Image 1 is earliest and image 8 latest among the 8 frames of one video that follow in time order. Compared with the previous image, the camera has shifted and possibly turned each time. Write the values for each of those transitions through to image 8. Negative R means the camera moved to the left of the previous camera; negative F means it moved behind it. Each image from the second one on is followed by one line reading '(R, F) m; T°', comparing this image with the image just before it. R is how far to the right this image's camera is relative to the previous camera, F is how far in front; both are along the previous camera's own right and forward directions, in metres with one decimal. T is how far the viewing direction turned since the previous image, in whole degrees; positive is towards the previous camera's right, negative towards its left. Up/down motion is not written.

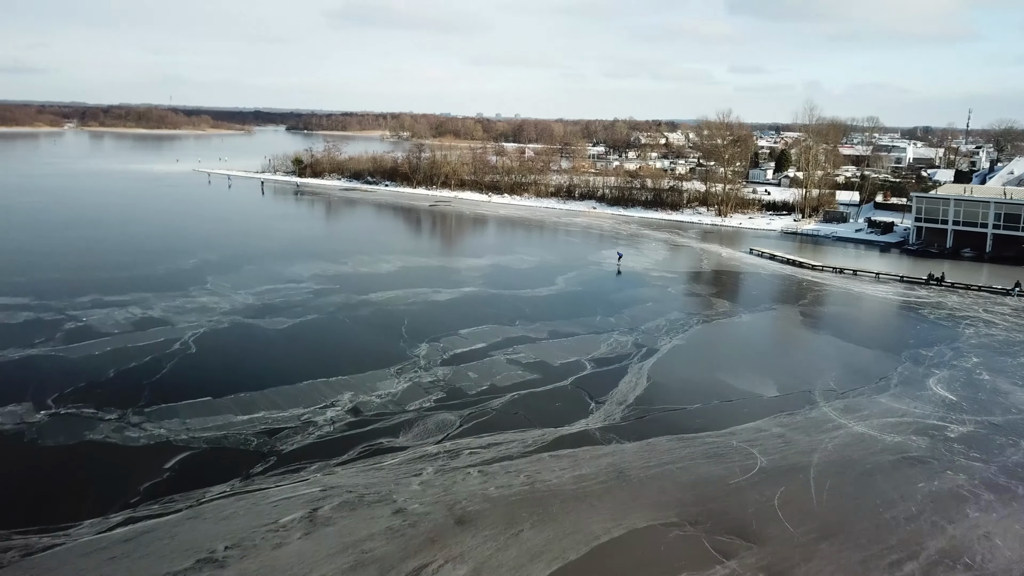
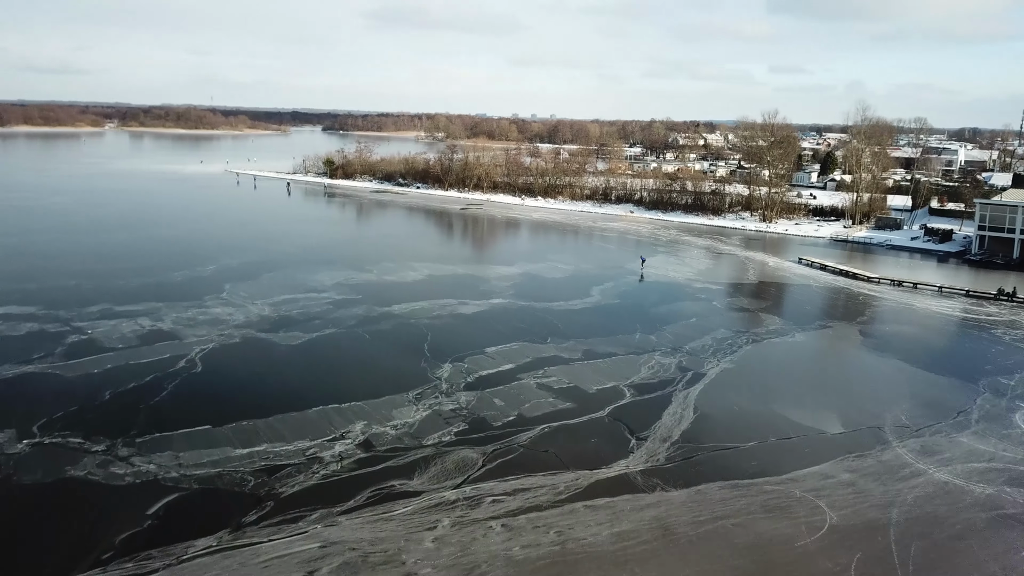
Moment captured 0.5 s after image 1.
(0.0, +1.0) m; -2°
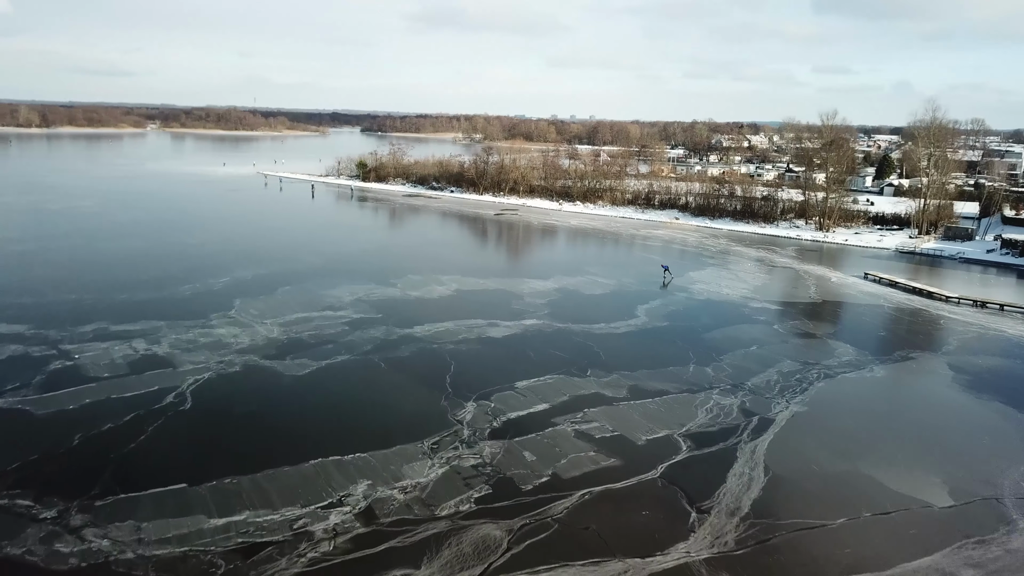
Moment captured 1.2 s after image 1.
(0.0, +1.5) m; -3°
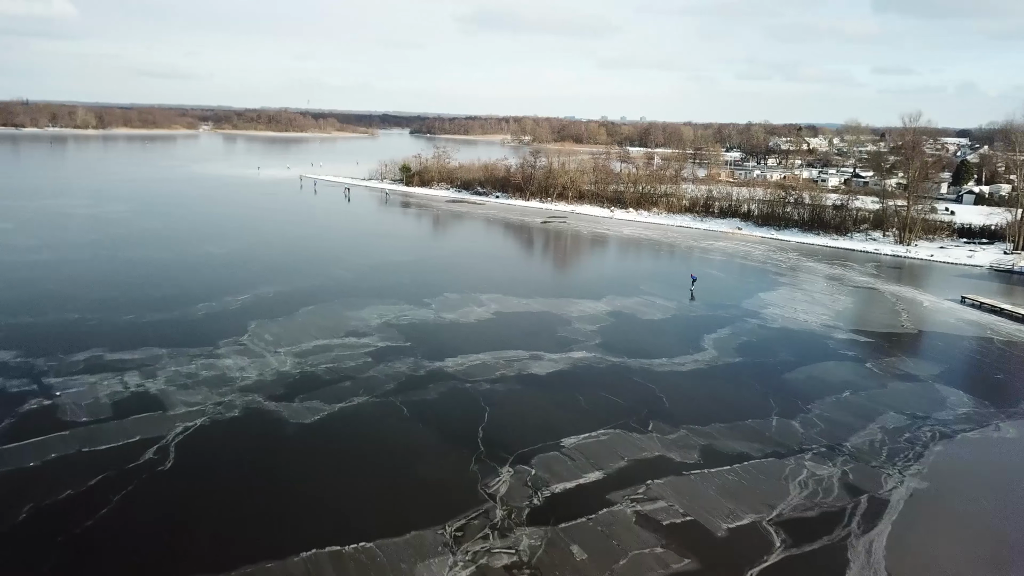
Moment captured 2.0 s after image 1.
(0.0, +1.7) m; -3°
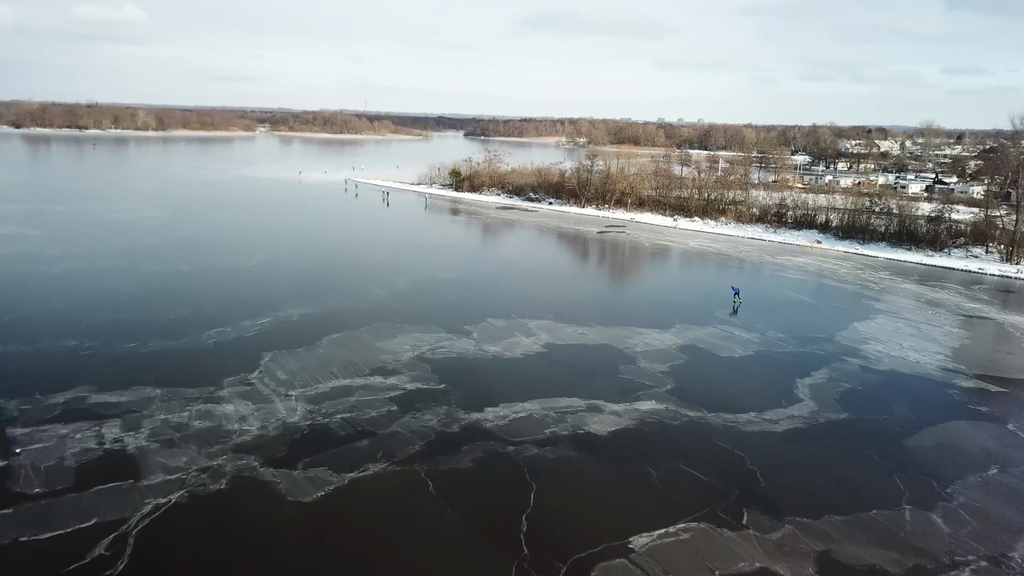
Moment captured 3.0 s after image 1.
(0.0, +1.9) m; -4°
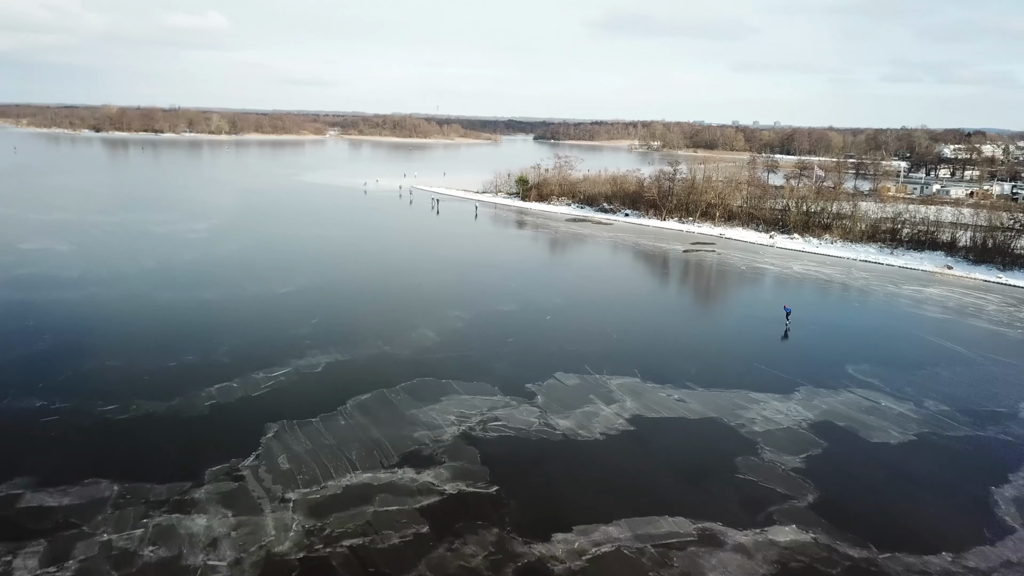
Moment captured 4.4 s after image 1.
(-0.1, +2.7) m; -5°
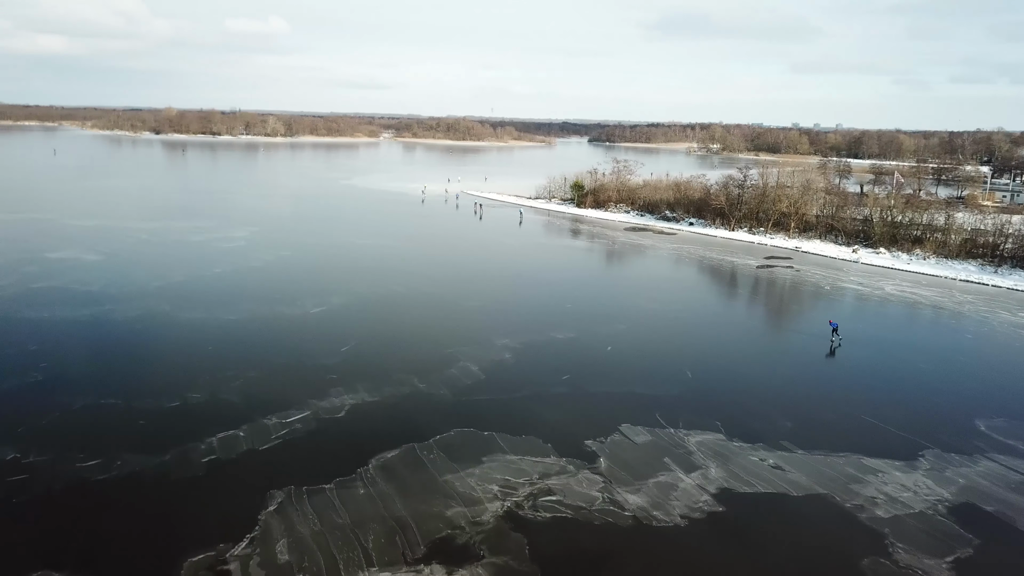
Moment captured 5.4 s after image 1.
(-0.1, +1.7) m; -4°
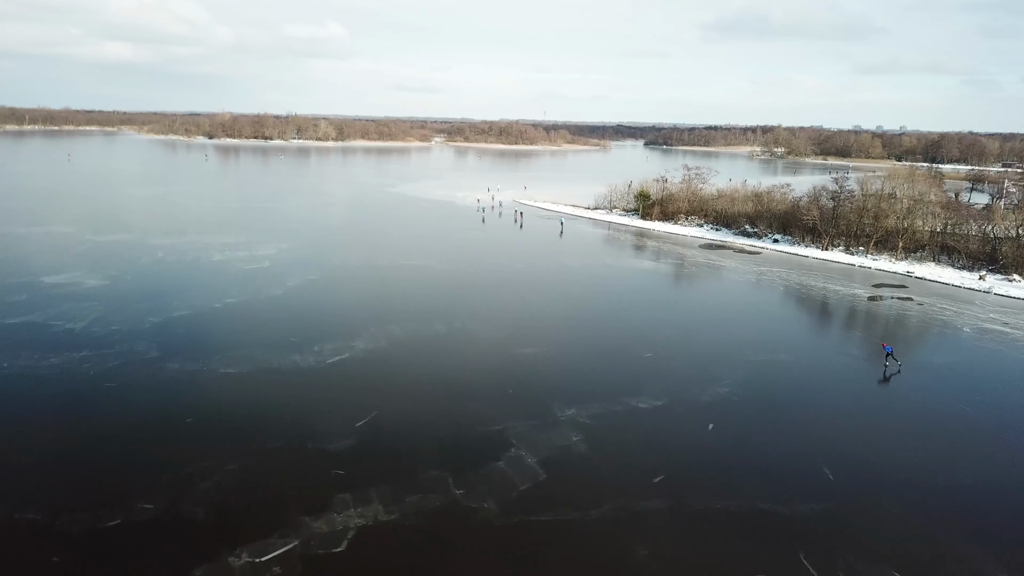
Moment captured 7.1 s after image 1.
(-0.2, +2.8) m; -4°
